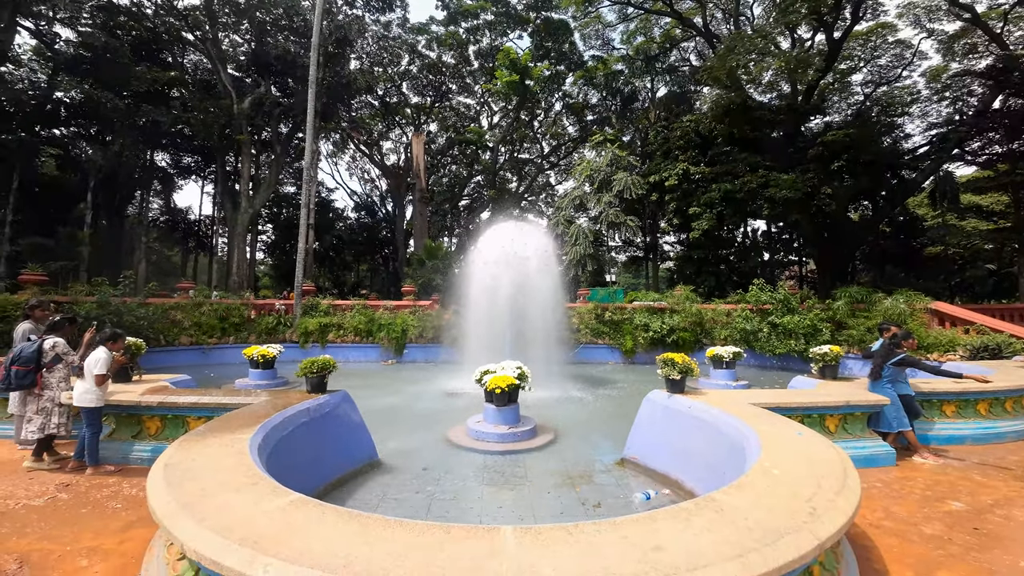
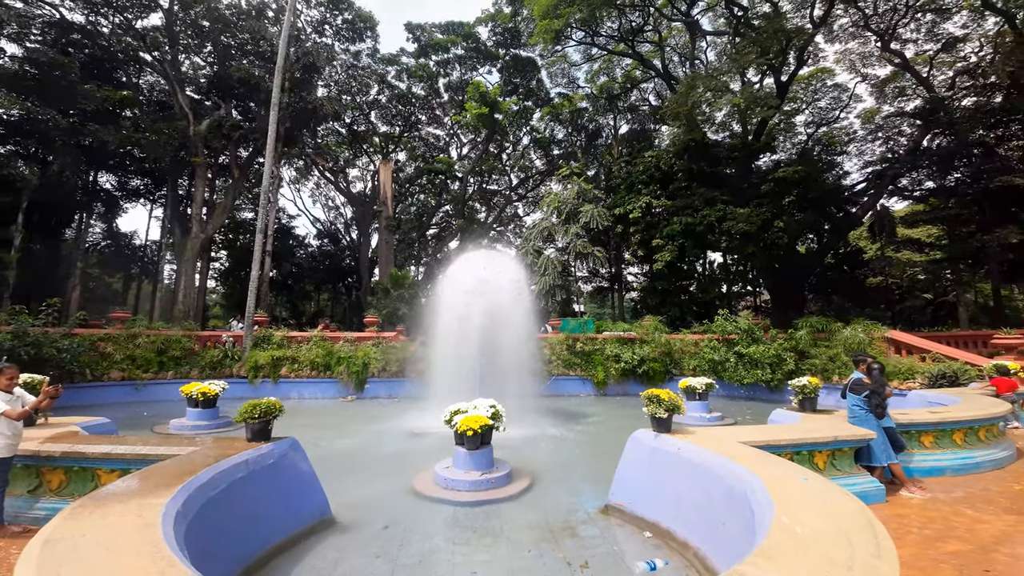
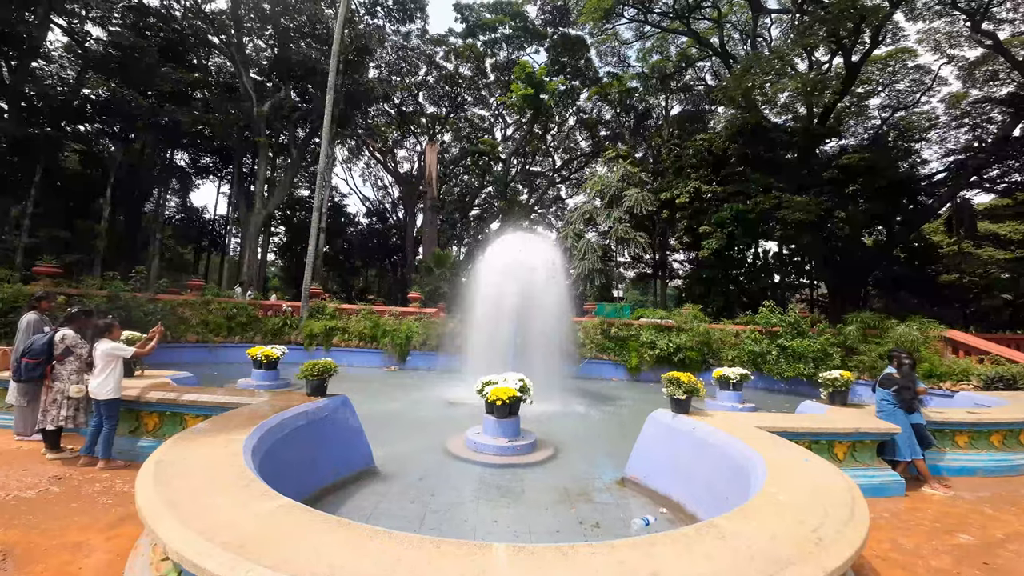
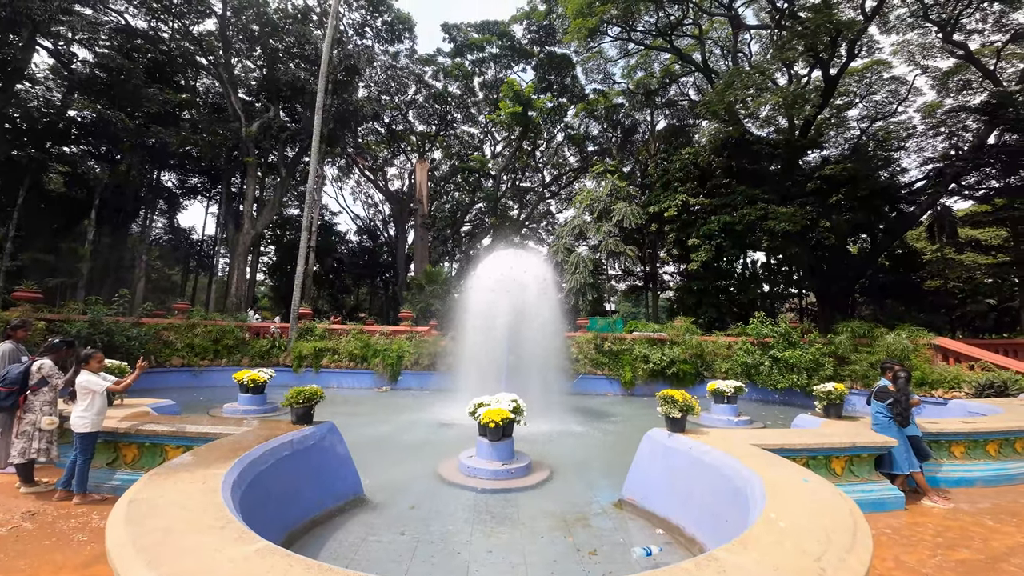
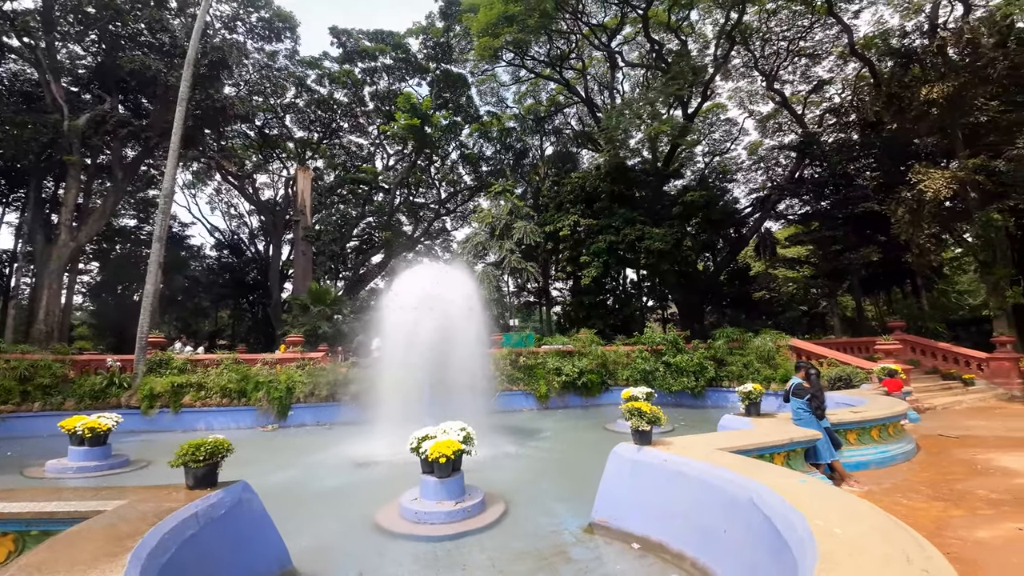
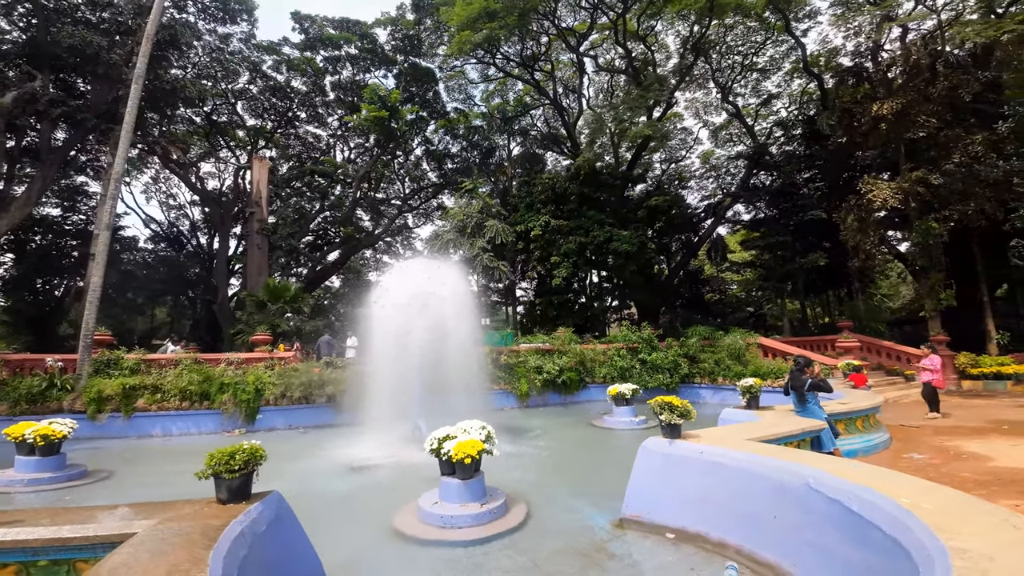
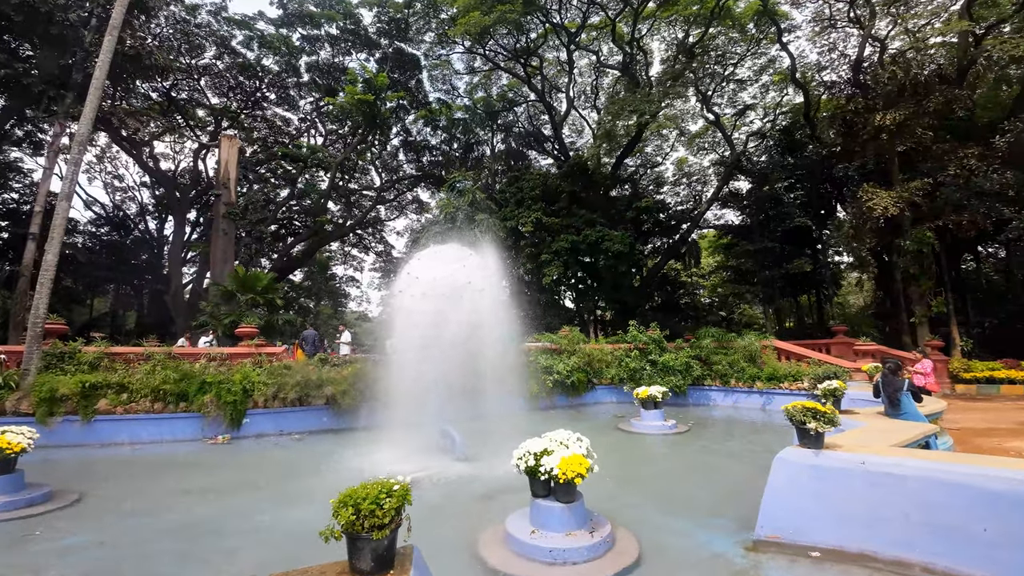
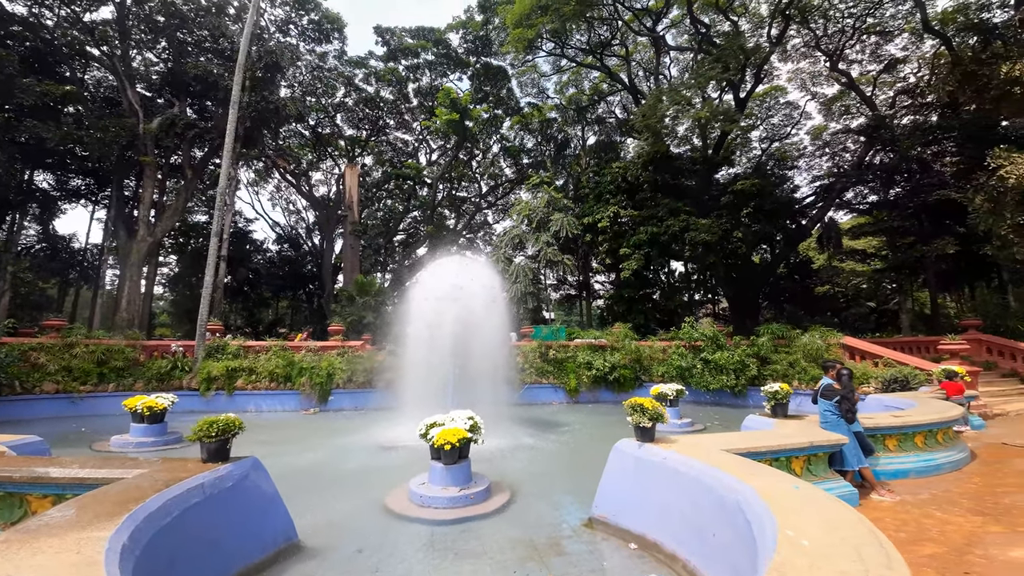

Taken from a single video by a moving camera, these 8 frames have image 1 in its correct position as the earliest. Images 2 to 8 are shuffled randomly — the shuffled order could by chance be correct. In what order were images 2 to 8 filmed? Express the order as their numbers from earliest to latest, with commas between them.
3, 4, 2, 8, 5, 6, 7
